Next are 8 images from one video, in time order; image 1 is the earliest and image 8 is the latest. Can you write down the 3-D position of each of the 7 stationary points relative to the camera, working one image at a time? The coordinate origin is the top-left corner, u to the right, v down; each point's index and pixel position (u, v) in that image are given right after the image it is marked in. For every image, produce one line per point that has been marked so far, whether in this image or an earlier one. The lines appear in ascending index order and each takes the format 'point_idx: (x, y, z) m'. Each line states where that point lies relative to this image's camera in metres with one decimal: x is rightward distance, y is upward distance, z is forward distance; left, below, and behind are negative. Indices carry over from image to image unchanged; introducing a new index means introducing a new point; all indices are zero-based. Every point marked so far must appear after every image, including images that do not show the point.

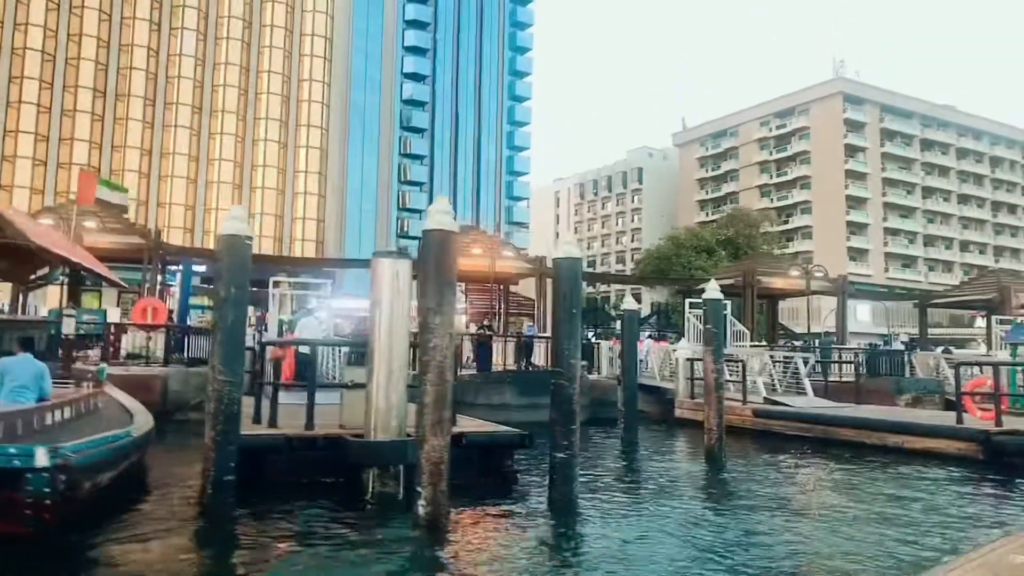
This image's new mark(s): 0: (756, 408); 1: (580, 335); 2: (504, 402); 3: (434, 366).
0: (+4.7, -2.3, +15.6) m
1: (+0.6, -0.4, +7.3) m
2: (-0.2, -2.4, +16.7) m
3: (-0.6, -0.6, +5.9) m
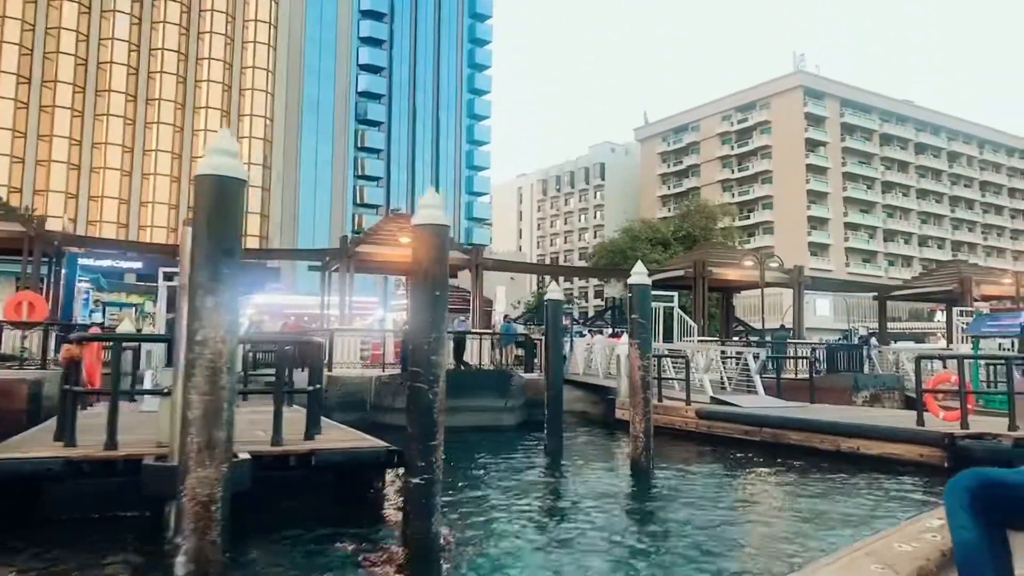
0: (+3.3, -2.1, +14.1) m
1: (-0.5, -0.3, +5.7) m
2: (-1.7, -2.2, +15.1) m
3: (-1.6, -0.4, +4.2) m
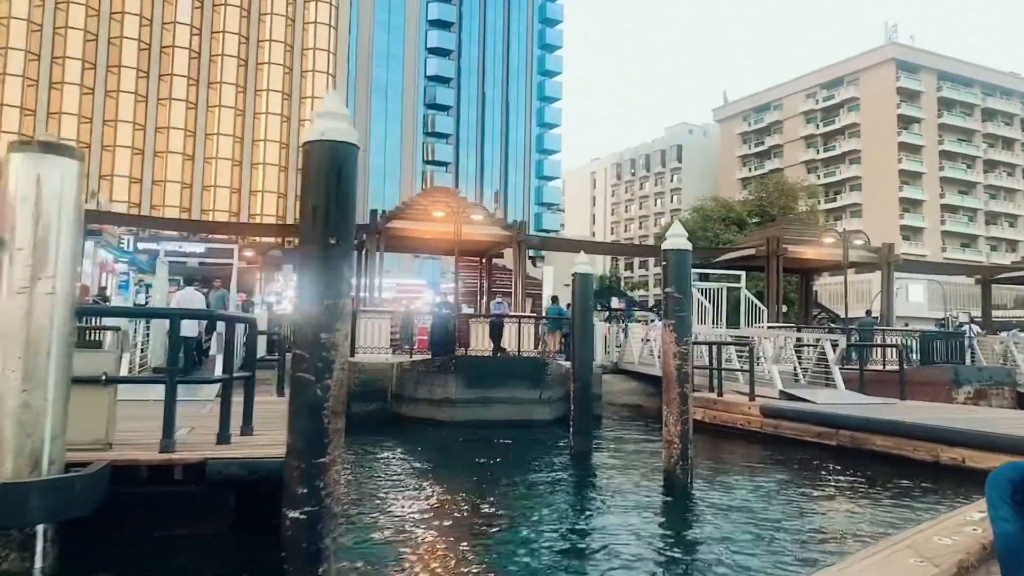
0: (+3.7, -1.7, +11.9) m
1: (-0.8, 0.0, +3.9) m
2: (-1.1, -1.8, +13.4) m
3: (-2.1, -0.2, +2.5) m
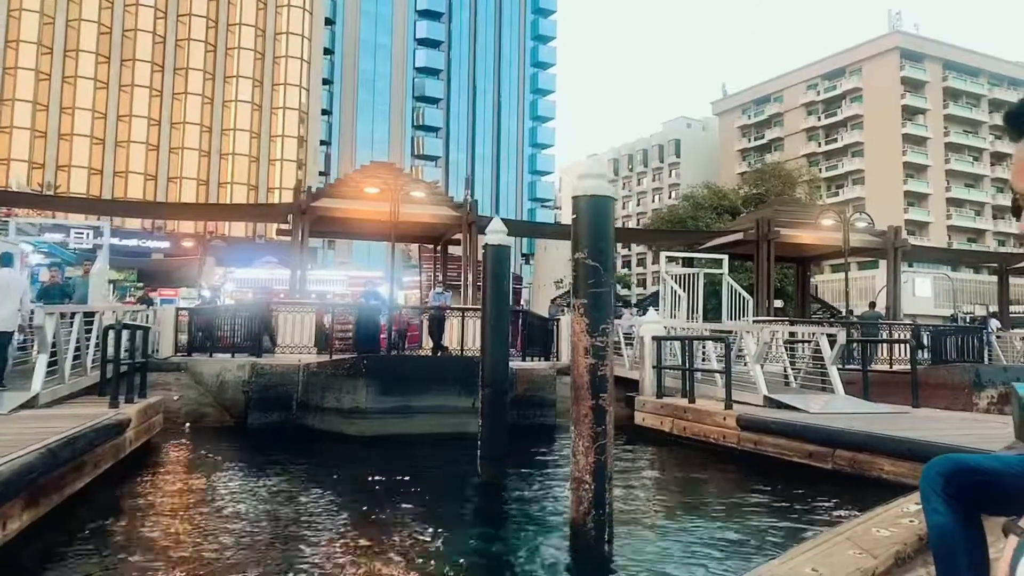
0: (+2.7, -1.5, +9.5) m
1: (-1.9, +0.2, +1.5) m
2: (-2.1, -1.6, +11.0) m
3: (-3.1, 0.0, +0.1) m
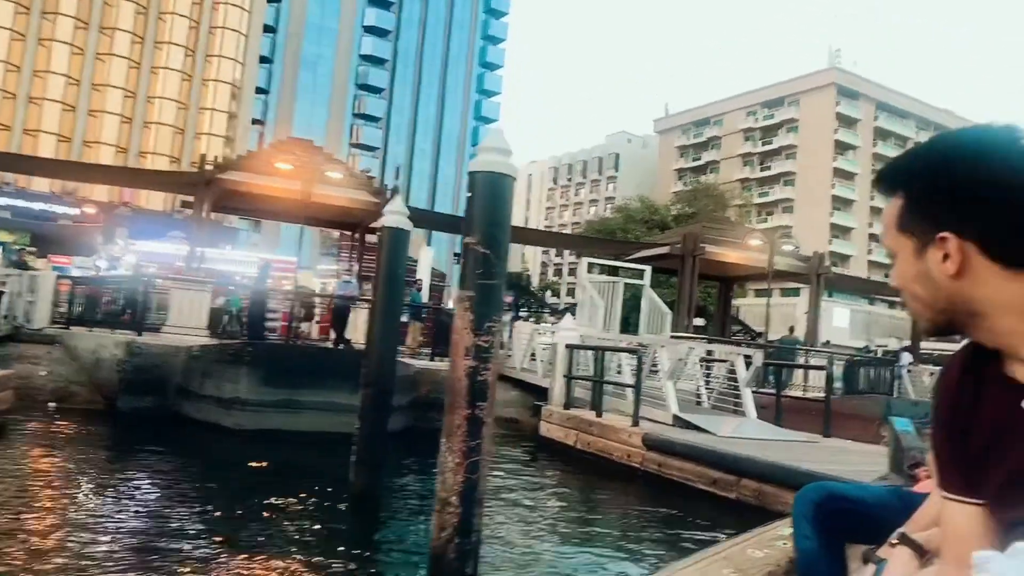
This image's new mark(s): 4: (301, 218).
0: (+1.5, -1.6, +9.0) m
1: (-2.2, +0.5, +0.6) m
2: (-3.4, -1.3, +10.0) m
3: (-3.4, +0.4, -0.8) m
4: (-4.2, +1.4, +16.1) m
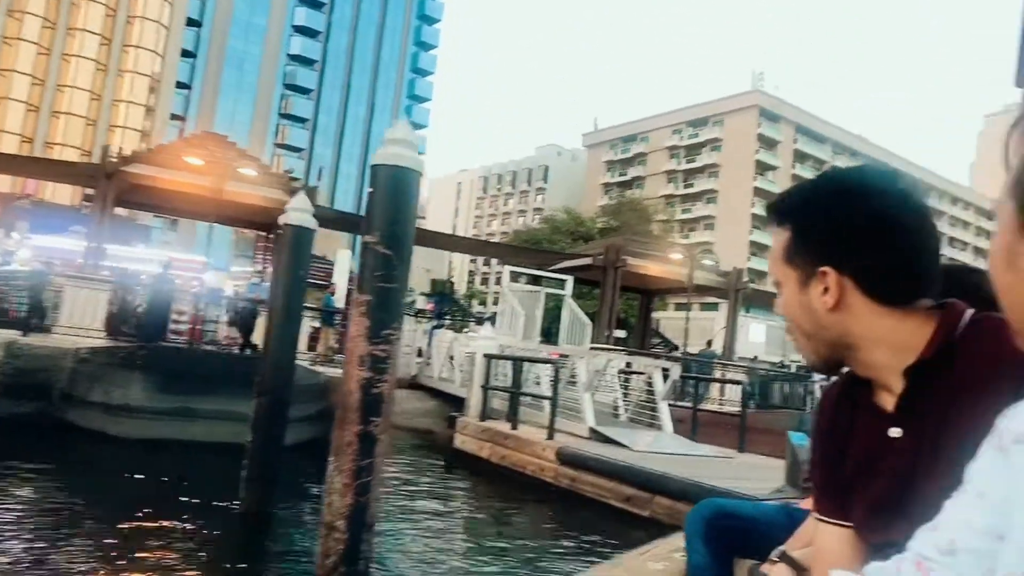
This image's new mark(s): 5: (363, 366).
0: (+0.6, -1.7, +8.7) m
1: (-2.3, +0.5, +0.1) m
2: (-4.4, -1.3, +9.4) m
3: (-3.4, +0.5, -1.4) m
4: (-5.7, +1.4, +15.4) m
5: (-0.7, -0.4, +4.0) m
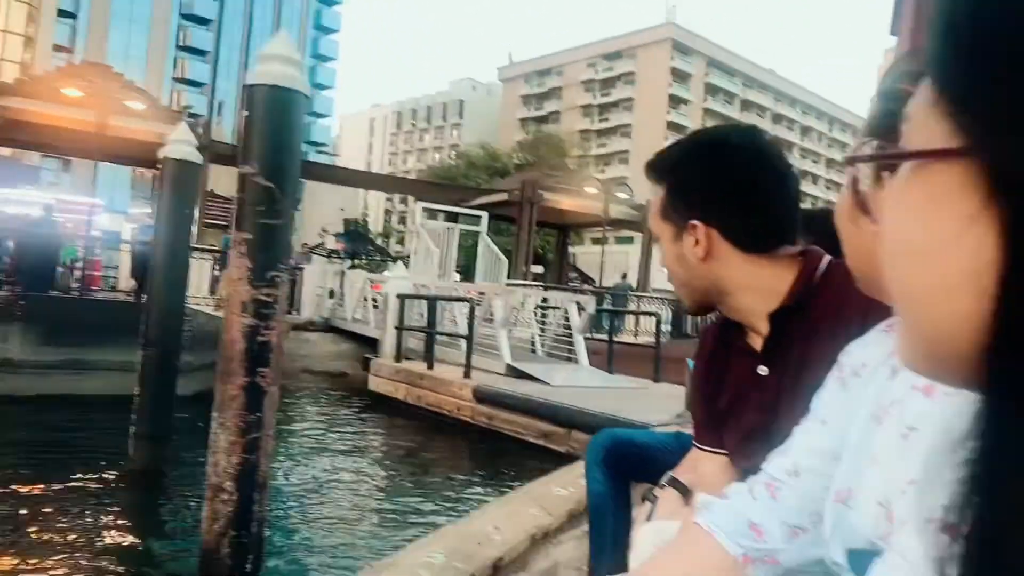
0: (-0.3, -1.1, +8.6) m
1: (-2.4, +0.5, -0.5) m
2: (-5.4, -0.7, +8.6) m
3: (-3.3, +0.3, -2.1) m
4: (-7.3, +2.4, +14.3) m
5: (-1.2, -0.1, +3.6) m
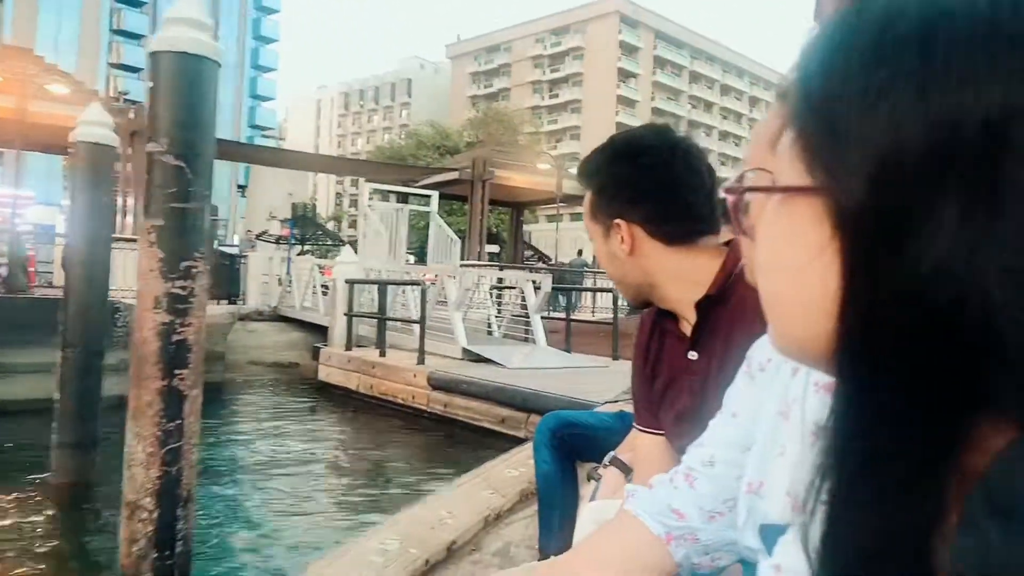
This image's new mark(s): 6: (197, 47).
0: (-0.8, -0.9, +8.2) m
1: (-2.4, +0.4, -0.9) m
2: (-5.8, -0.7, +8.0) m
3: (-3.2, +0.1, -2.6) m
4: (-8.2, +2.4, +13.5) m
5: (-1.4, -0.1, +3.2) m
6: (-1.3, +1.0, +3.3) m
